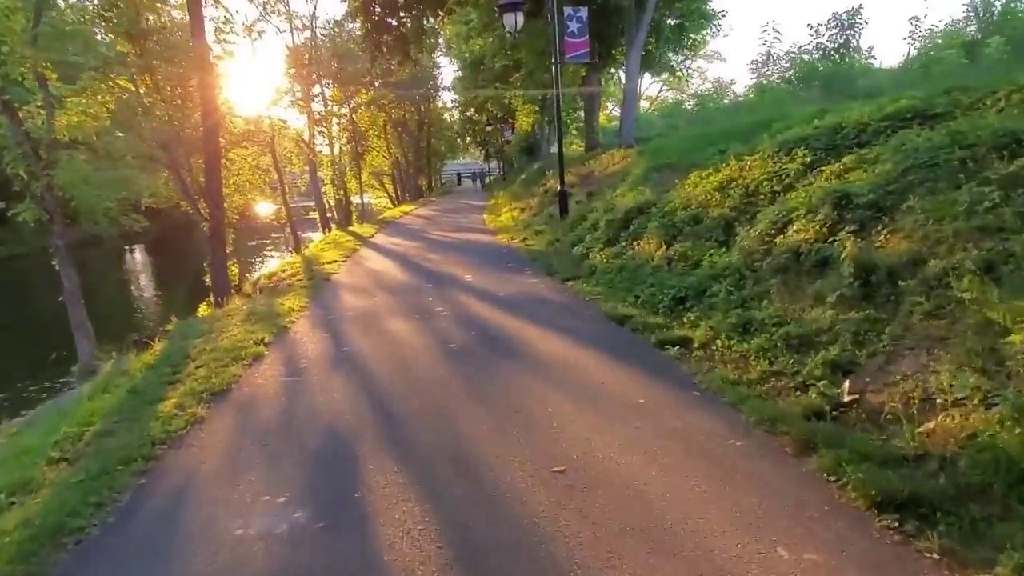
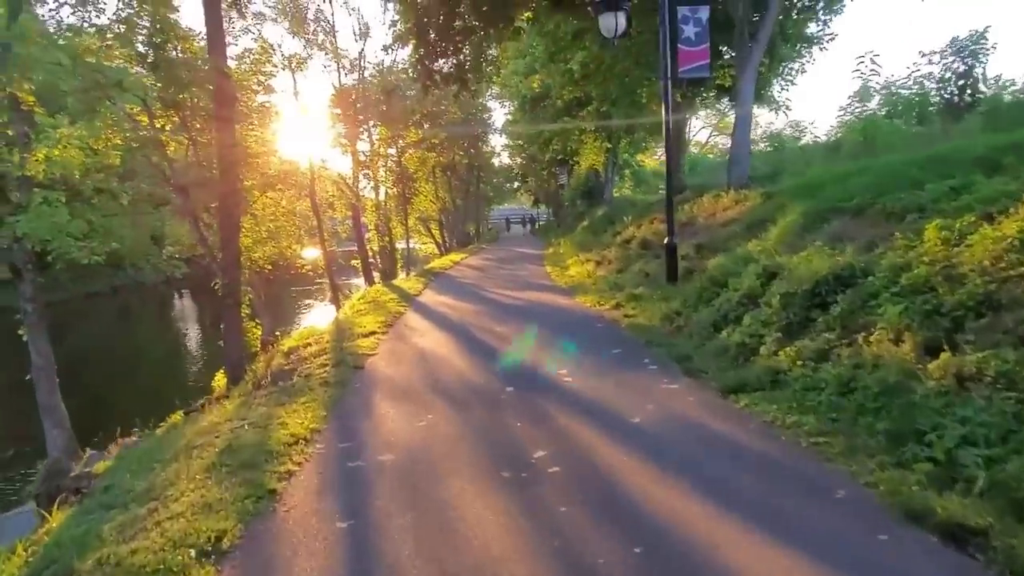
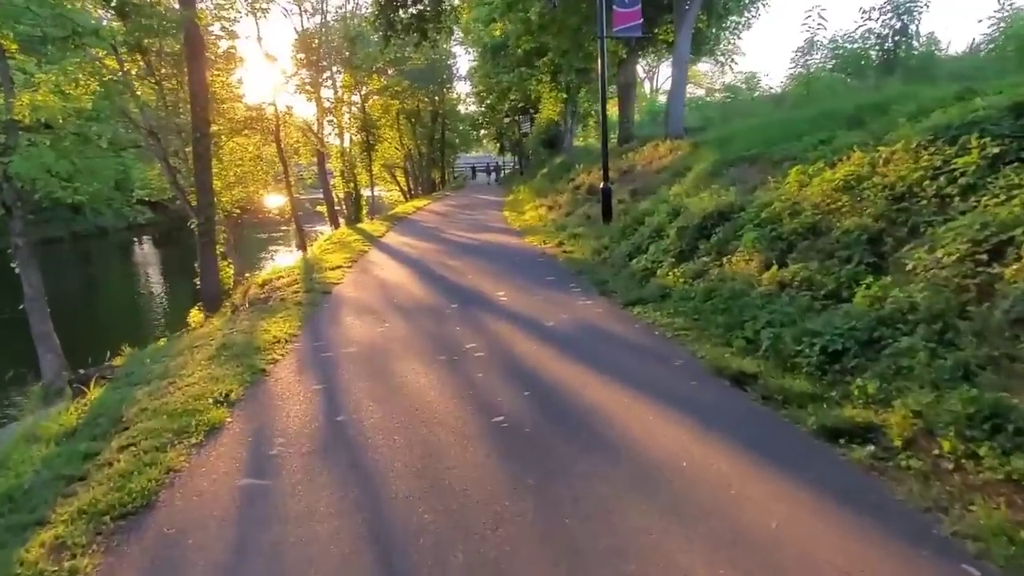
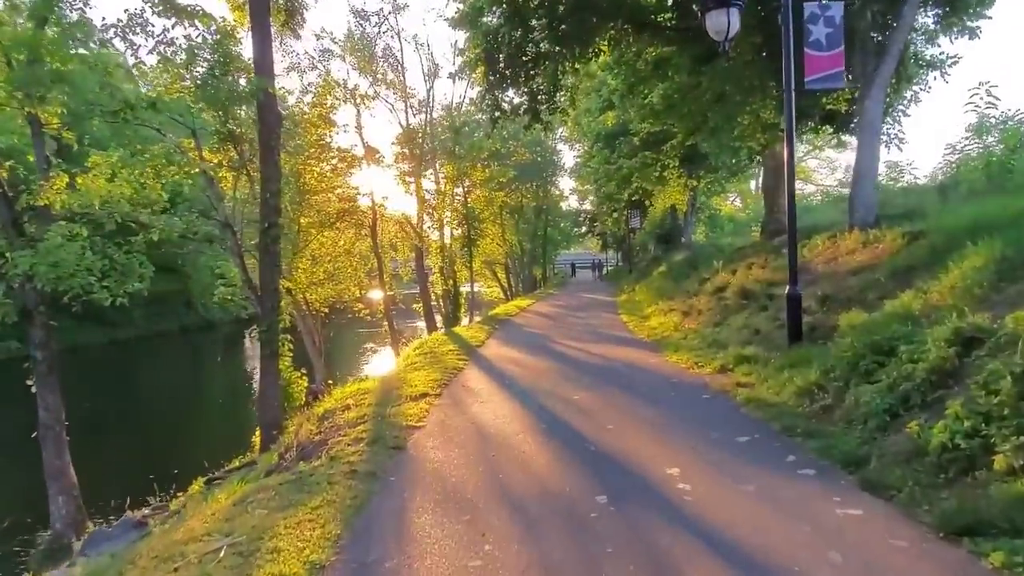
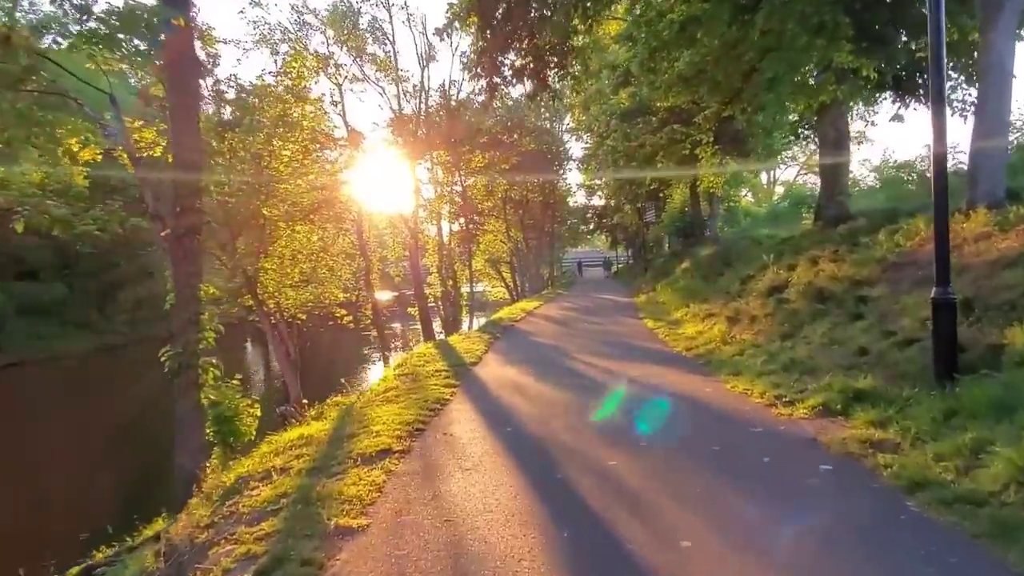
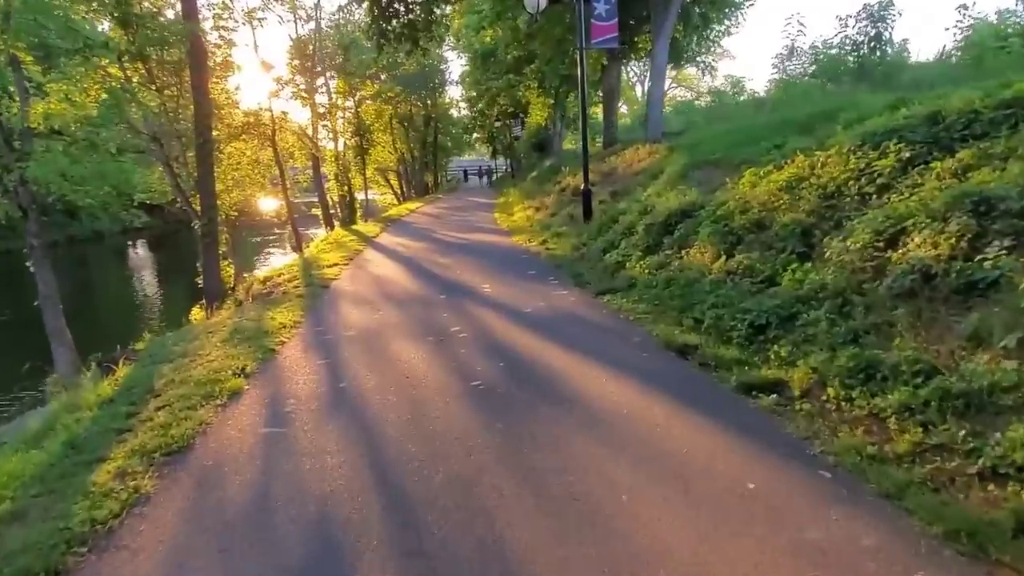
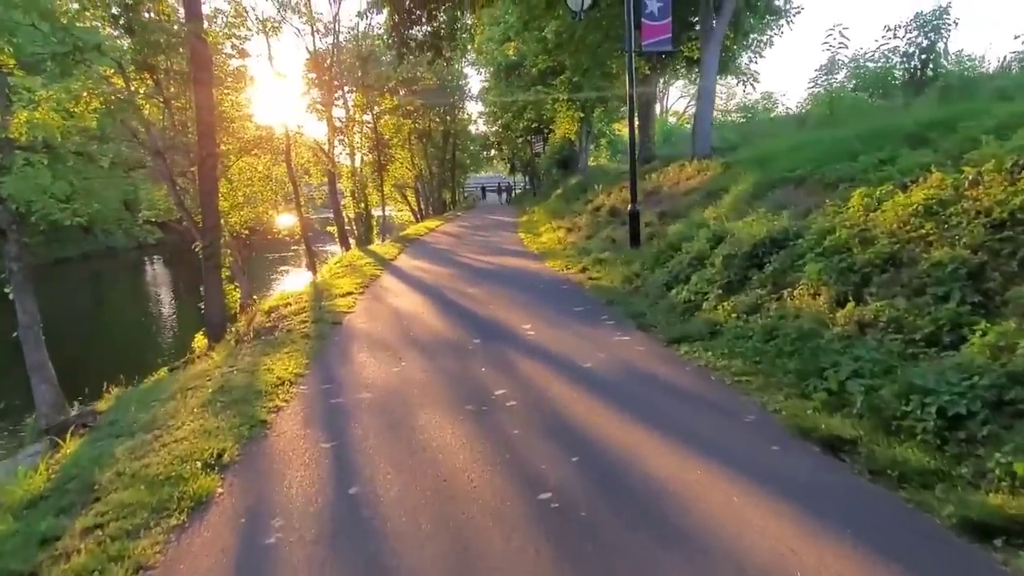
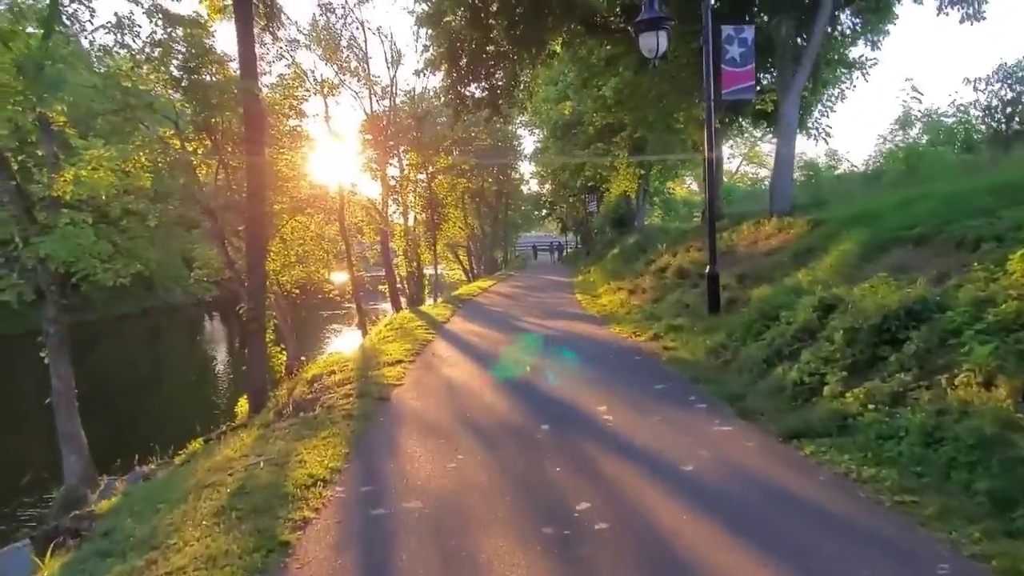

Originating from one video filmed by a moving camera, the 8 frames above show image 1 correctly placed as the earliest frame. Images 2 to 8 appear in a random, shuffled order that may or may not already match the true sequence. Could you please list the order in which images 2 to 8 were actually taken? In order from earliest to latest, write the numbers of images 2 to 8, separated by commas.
6, 3, 7, 2, 8, 4, 5
